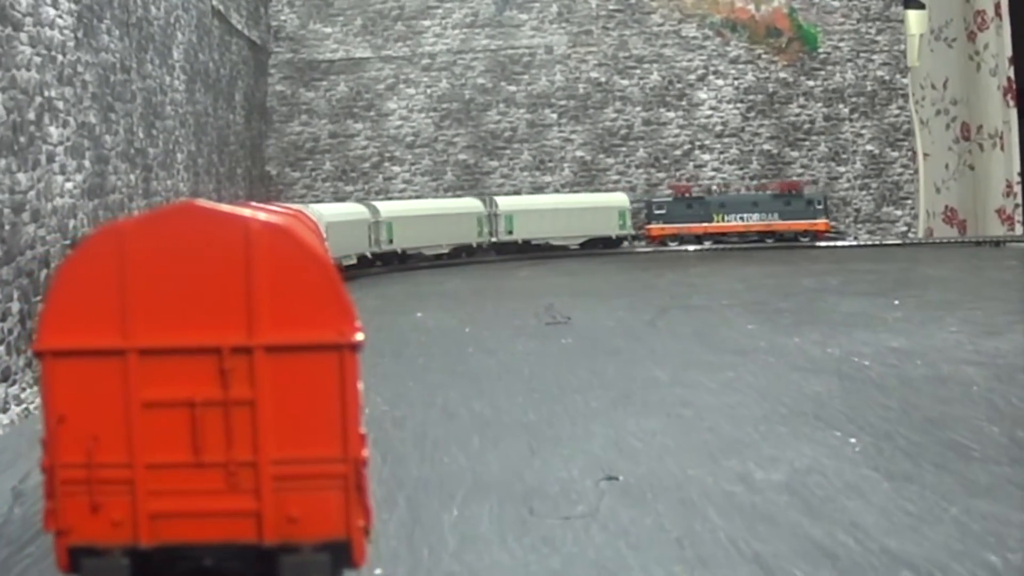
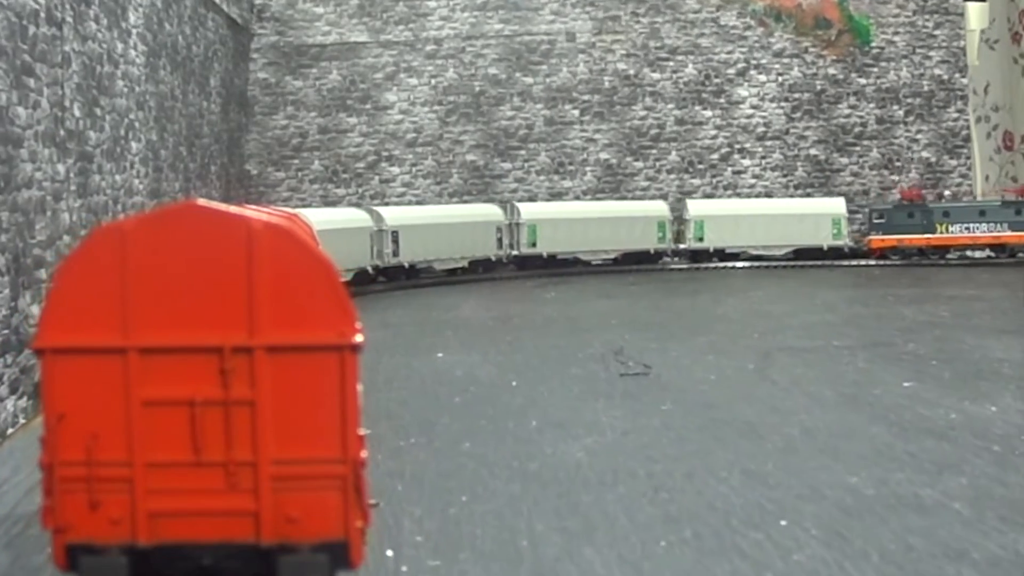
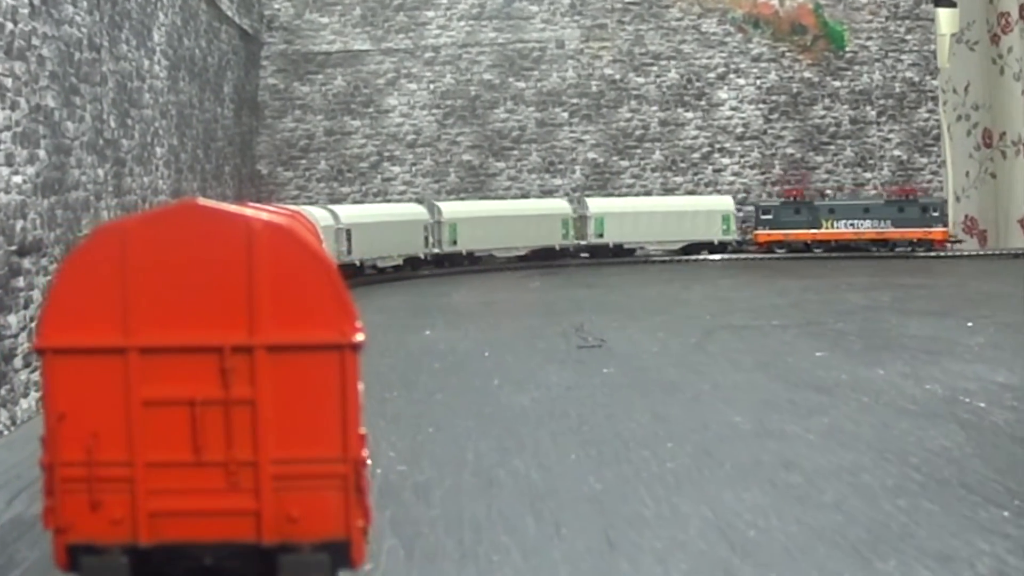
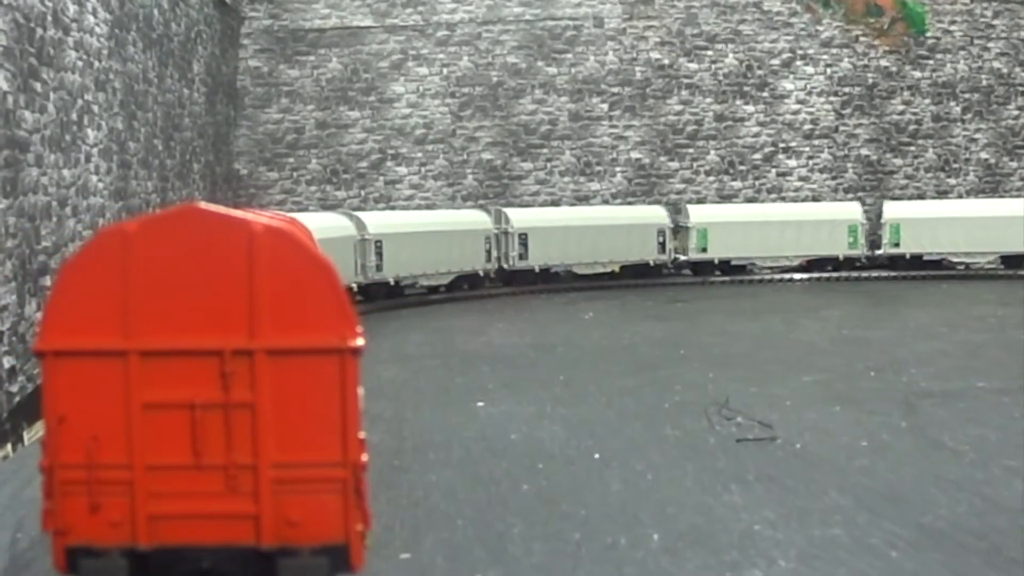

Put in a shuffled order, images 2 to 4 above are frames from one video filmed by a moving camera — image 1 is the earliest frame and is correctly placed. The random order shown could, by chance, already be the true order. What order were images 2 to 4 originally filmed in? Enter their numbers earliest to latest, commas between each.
3, 2, 4
